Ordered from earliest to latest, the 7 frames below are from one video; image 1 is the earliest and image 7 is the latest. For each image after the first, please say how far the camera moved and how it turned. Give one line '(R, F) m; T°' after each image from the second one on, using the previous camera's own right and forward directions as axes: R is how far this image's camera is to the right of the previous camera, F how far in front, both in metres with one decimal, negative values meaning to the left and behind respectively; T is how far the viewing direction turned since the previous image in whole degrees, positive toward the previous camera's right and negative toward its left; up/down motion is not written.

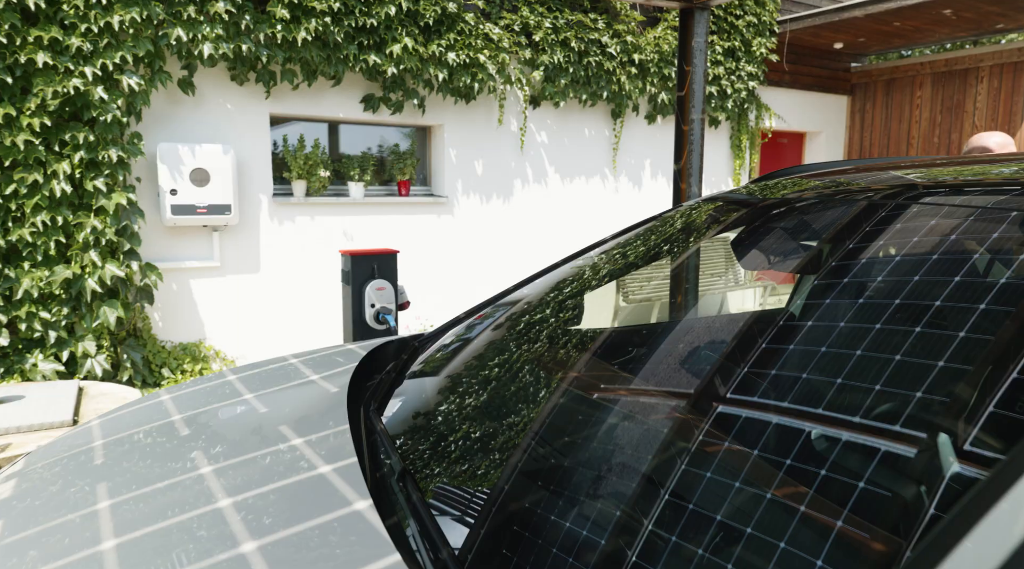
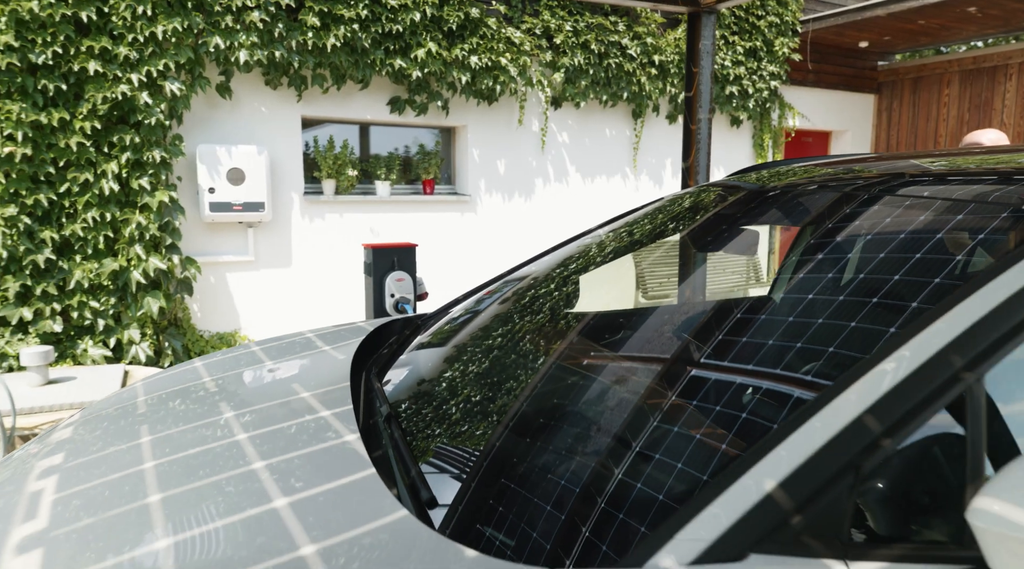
(+0.1, -0.2) m; -3°
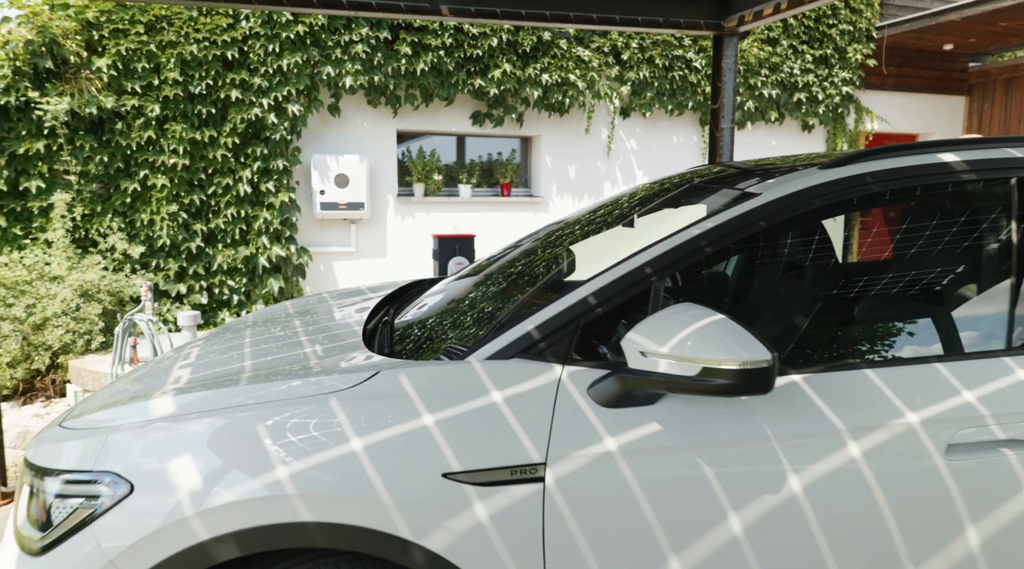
(+0.5, -0.8) m; -9°
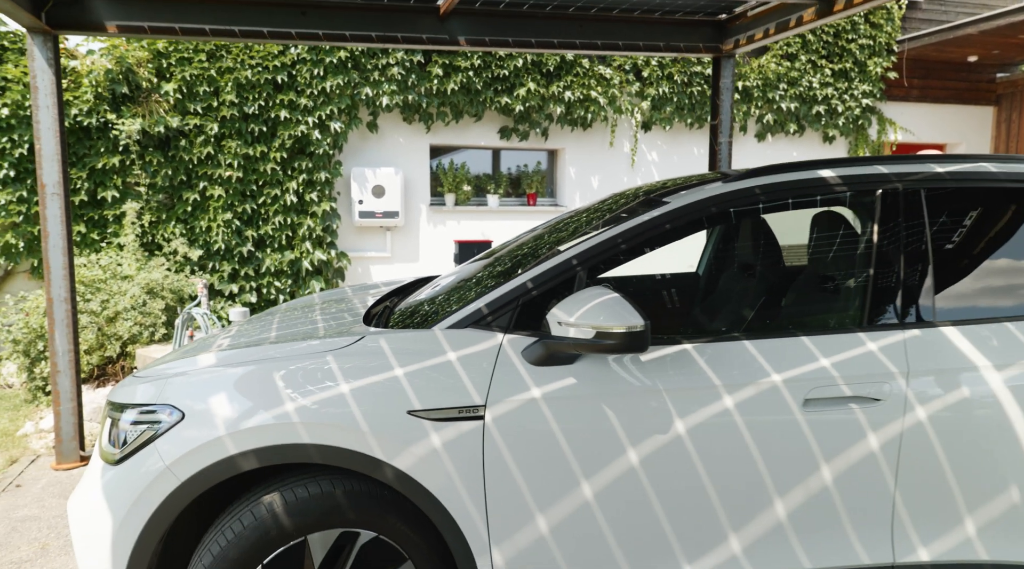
(+0.3, -0.5) m; -4°
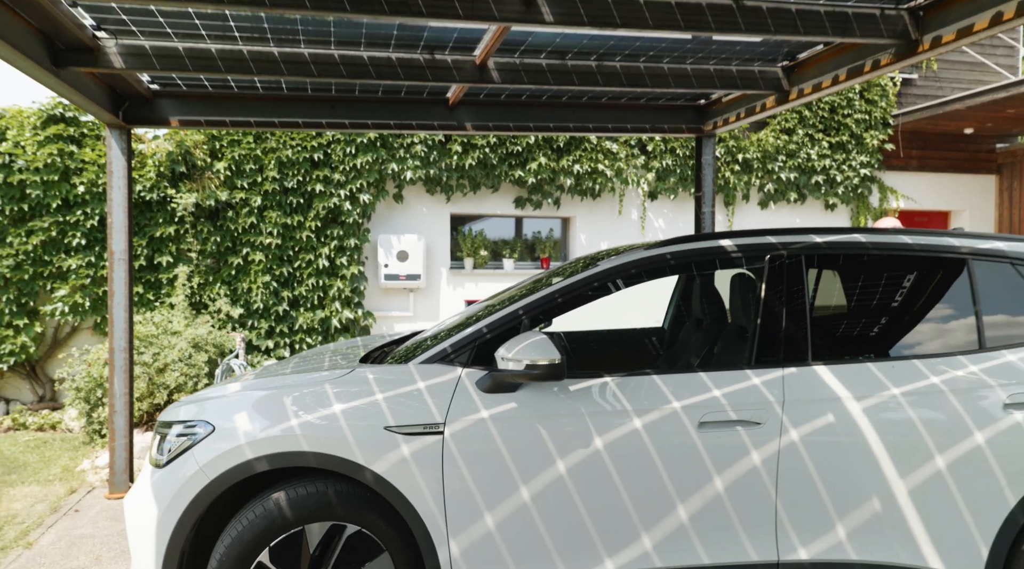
(+0.3, -0.6) m; -3°
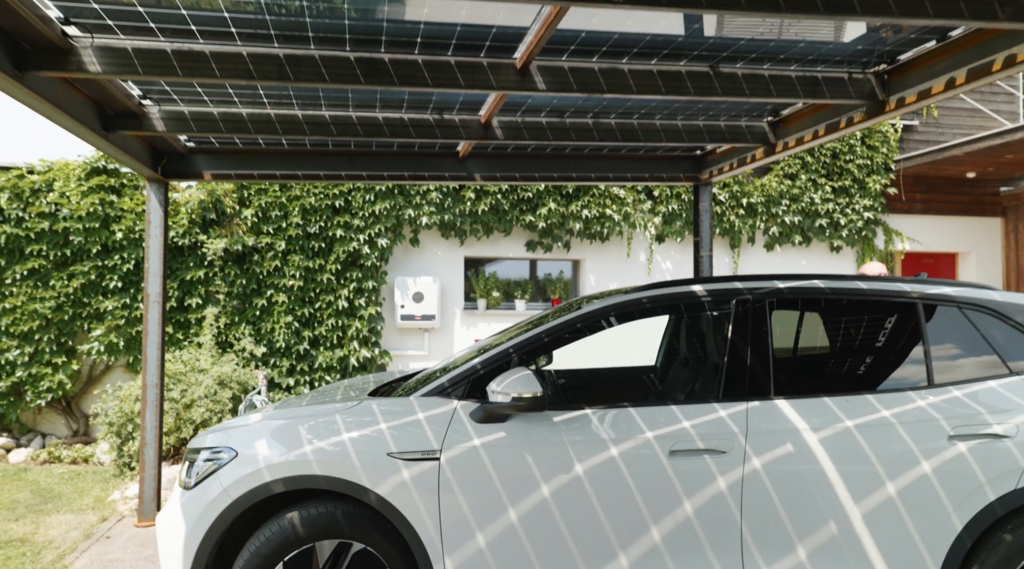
(+0.1, -0.3) m; -2°
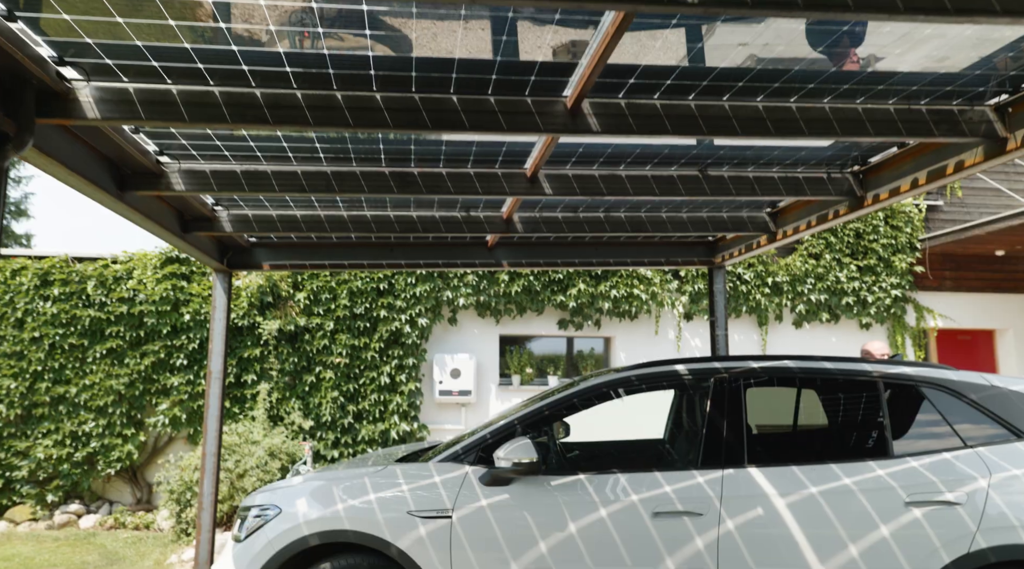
(+0.2, -0.5) m; -4°
